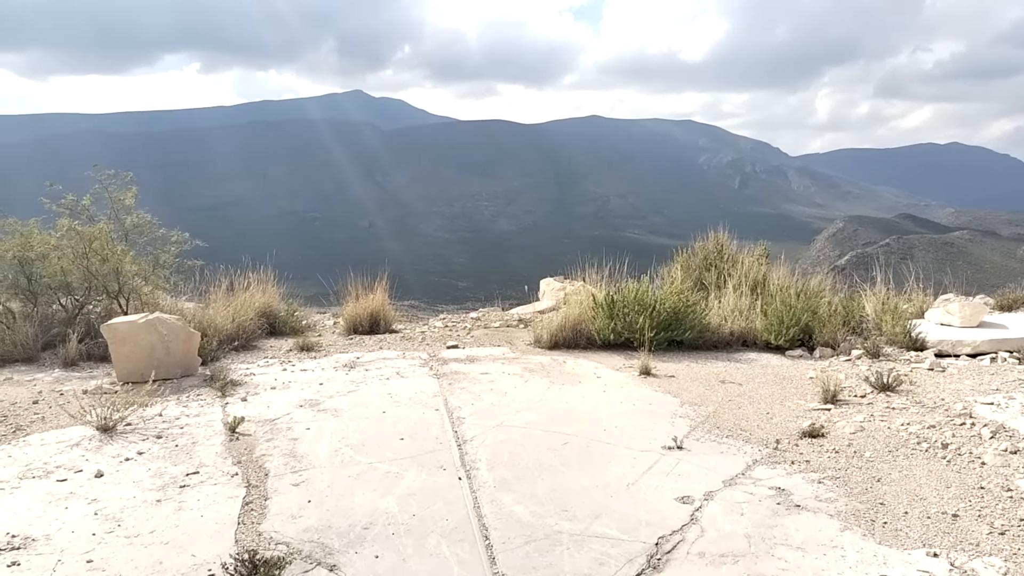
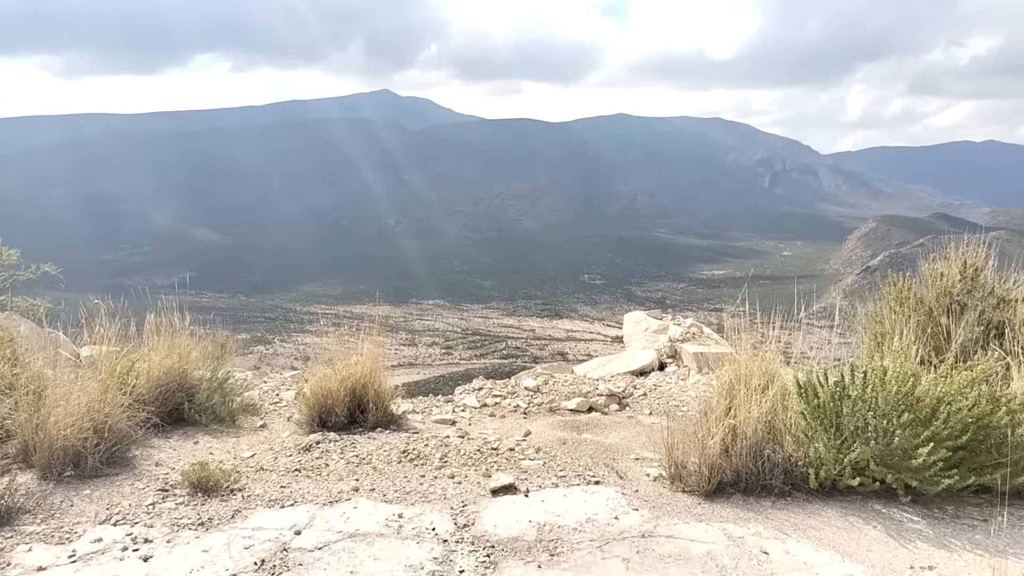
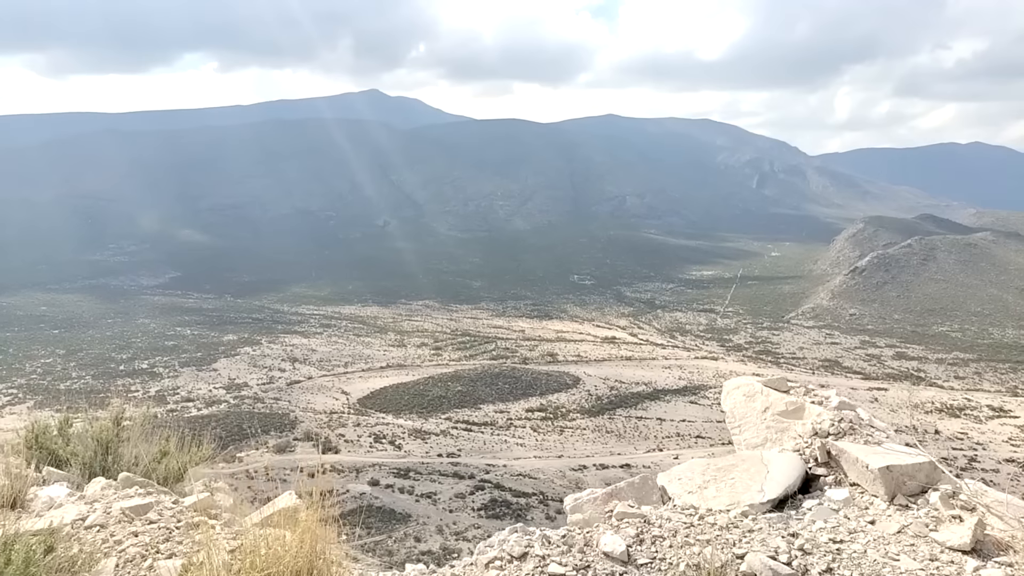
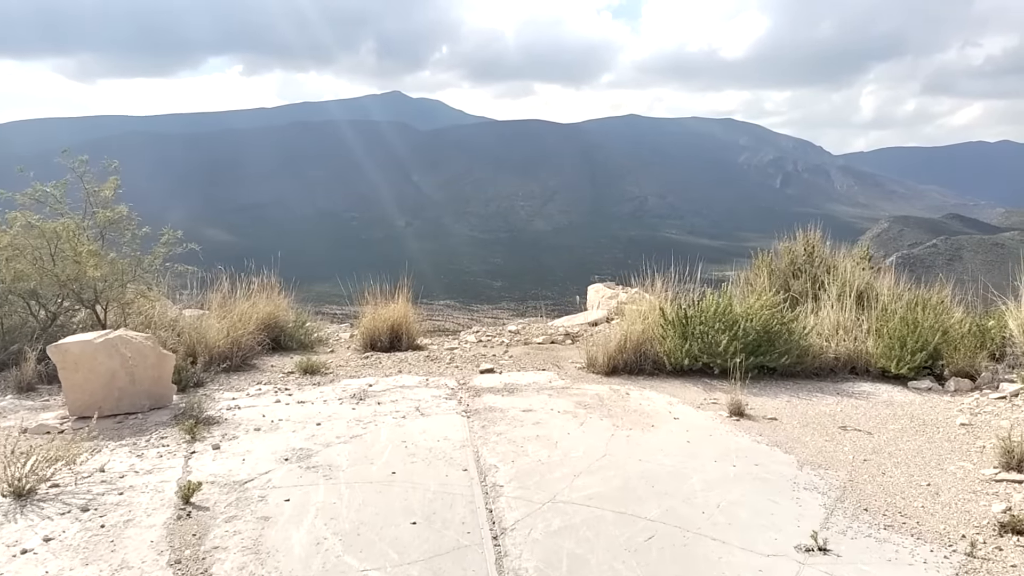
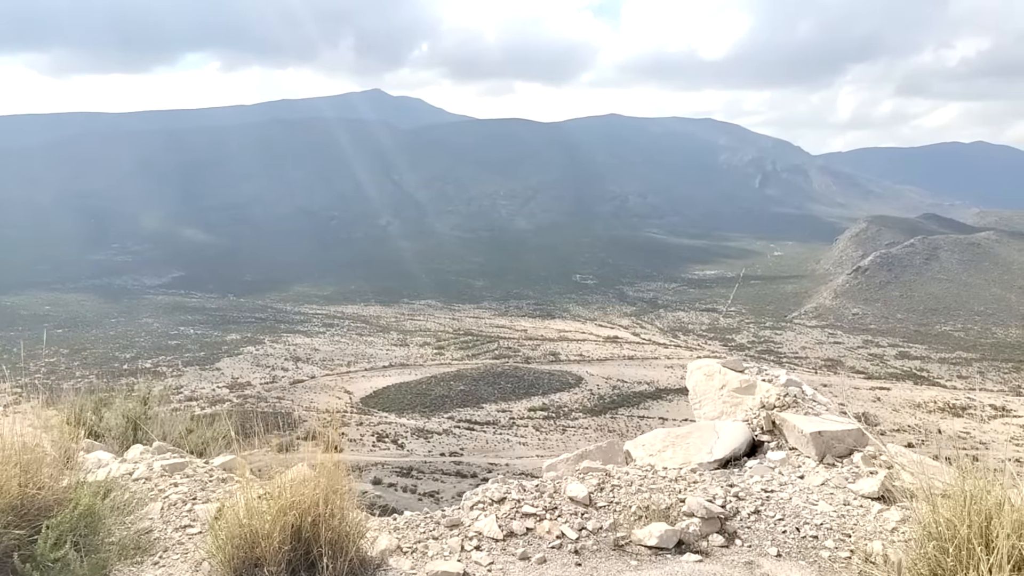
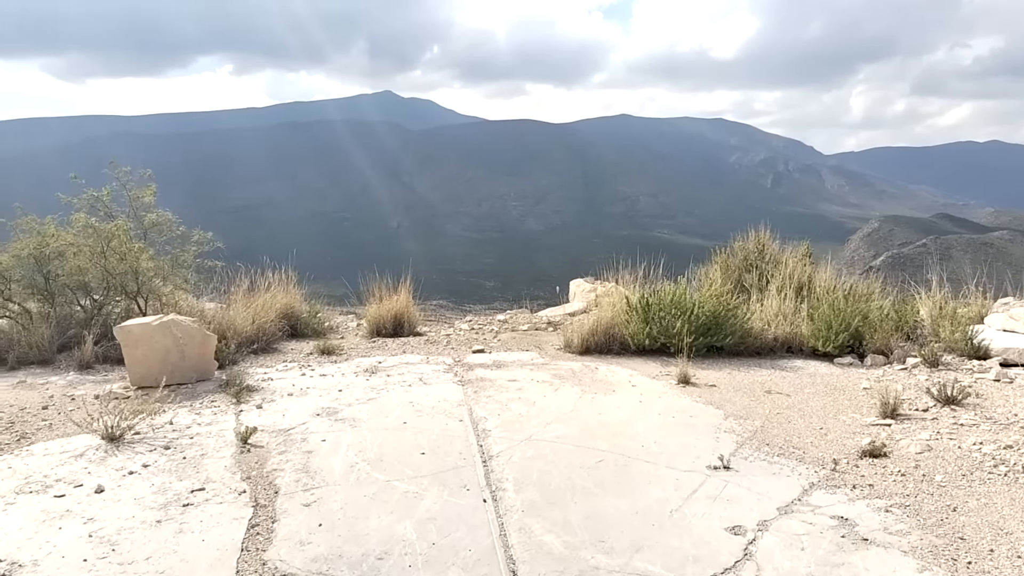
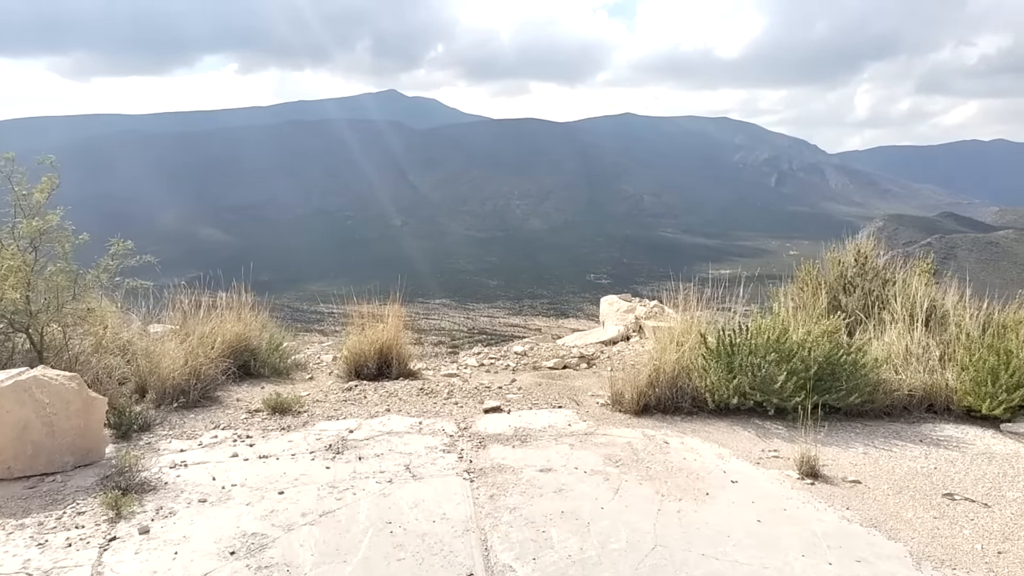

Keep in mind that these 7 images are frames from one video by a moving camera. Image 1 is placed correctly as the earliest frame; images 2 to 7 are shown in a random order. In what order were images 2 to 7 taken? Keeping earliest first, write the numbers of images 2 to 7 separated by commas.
6, 4, 7, 2, 5, 3
